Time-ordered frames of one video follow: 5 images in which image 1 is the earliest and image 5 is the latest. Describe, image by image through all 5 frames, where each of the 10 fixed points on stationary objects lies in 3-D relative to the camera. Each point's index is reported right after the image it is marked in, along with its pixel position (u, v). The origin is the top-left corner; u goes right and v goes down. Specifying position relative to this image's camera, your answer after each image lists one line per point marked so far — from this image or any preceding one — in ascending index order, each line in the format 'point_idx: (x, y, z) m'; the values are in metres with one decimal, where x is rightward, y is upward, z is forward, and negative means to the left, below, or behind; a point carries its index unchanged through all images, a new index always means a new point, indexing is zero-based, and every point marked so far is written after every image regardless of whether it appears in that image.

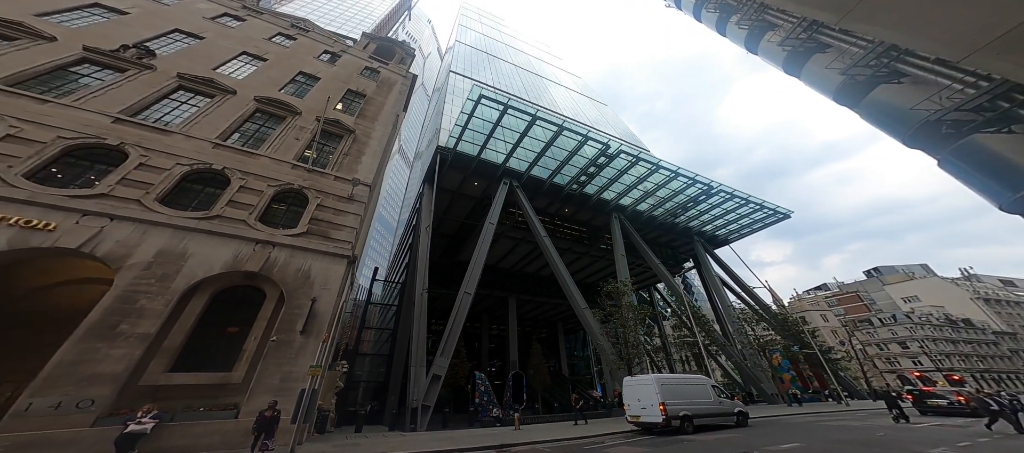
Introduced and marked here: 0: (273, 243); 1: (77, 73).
0: (-8.9, -0.7, +12.3) m
1: (-19.6, +7.0, +13.8) m
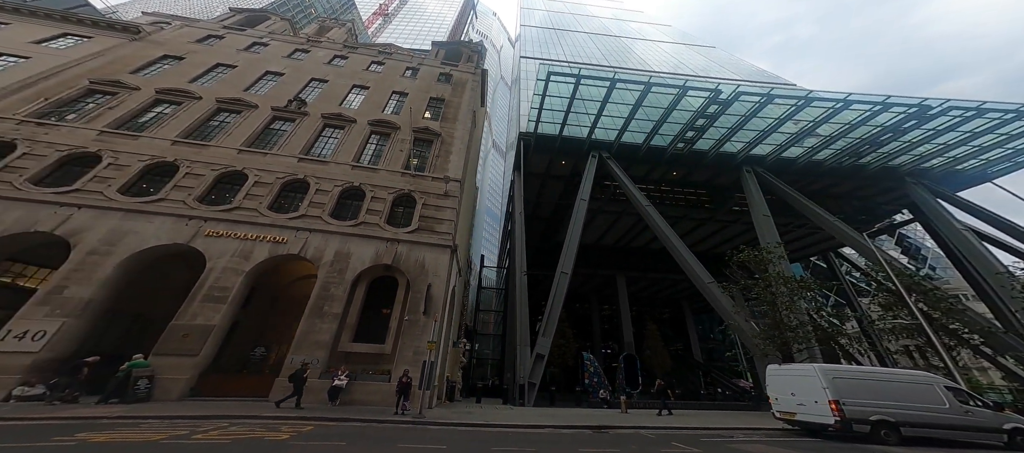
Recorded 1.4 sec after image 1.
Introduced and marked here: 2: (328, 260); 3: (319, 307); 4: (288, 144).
0: (-5.1, -0.6, +14.3) m
1: (-15.5, +6.0, +19.1) m
2: (-7.7, -1.4, +13.0) m
3: (-7.3, -3.2, +11.9) m
4: (-13.6, +4.8, +17.8) m
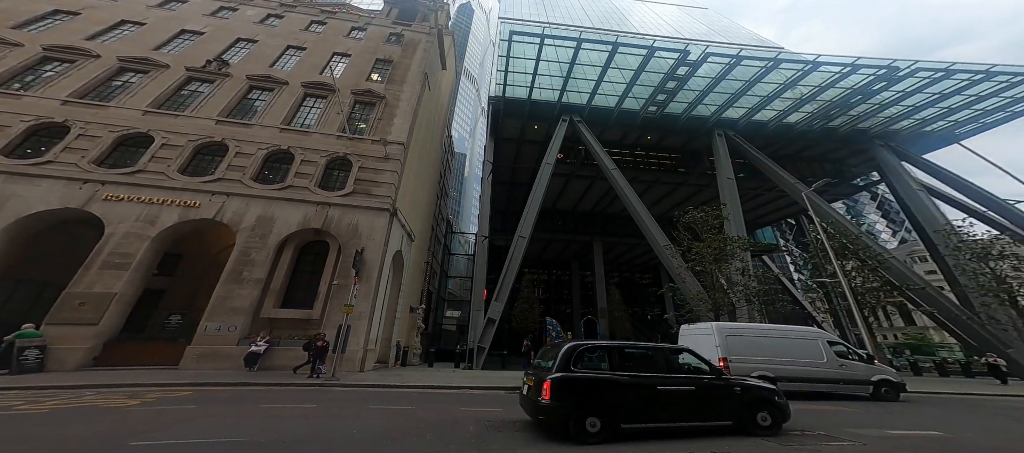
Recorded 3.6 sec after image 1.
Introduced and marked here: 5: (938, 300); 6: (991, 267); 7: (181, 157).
0: (-8.4, +1.0, +13.8) m
1: (-19.0, +7.9, +17.7) m
2: (-11.0, +0.1, +12.5) m
3: (-10.6, -1.8, +11.6) m
4: (-17.1, +6.6, +16.5) m
5: (+25.8, -4.5, +18.5) m
6: (+23.5, -2.0, +14.8) m
7: (-15.6, +3.3, +14.0) m
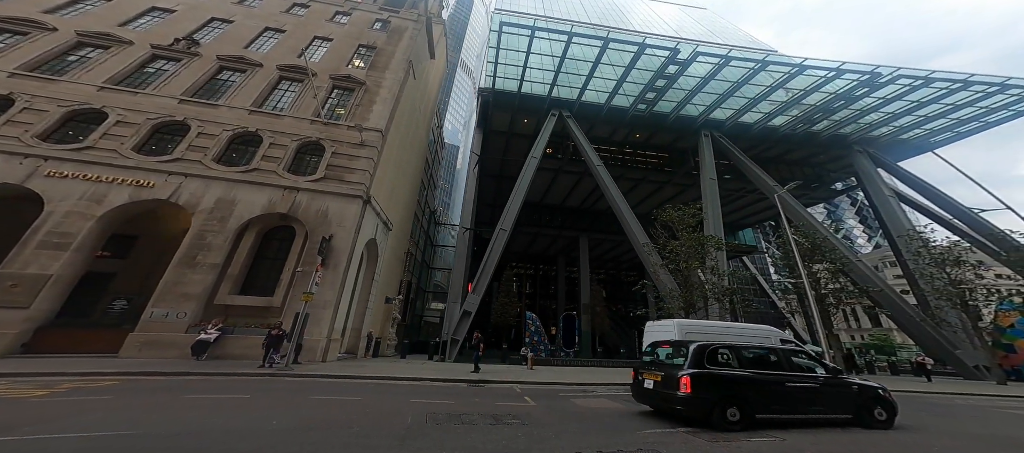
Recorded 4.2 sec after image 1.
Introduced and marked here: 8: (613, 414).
0: (-9.6, +1.6, +13.4) m
1: (-20.1, +8.9, +16.9) m
2: (-12.2, +0.7, +12.1) m
3: (-11.8, -1.2, +11.2) m
4: (-18.1, +7.5, +15.8) m
5: (+24.2, -4.9, +19.0) m
6: (+22.2, -2.3, +15.3) m
7: (-16.7, +4.1, +13.4) m
8: (+2.5, -4.7, +7.6) m
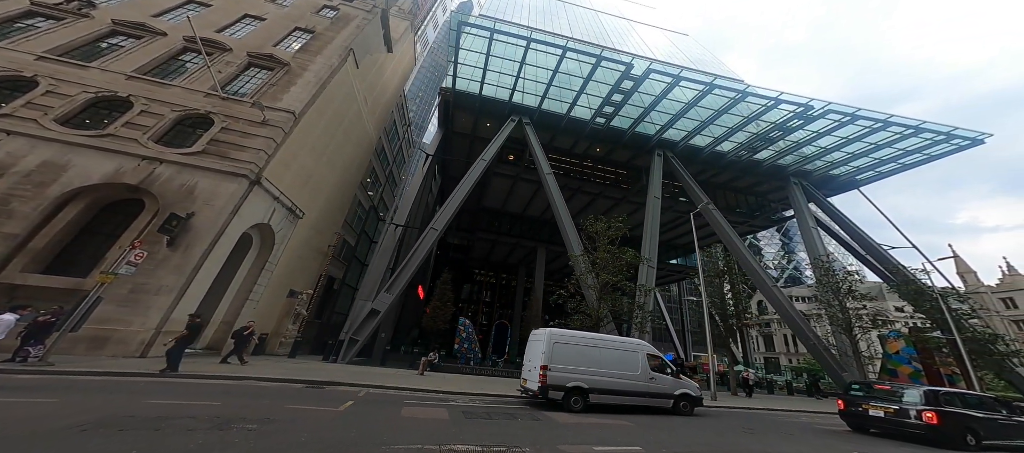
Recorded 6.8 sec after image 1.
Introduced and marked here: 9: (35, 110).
0: (-14.0, +2.5, +11.9) m
1: (-24.1, +10.4, +15.0) m
2: (-16.5, +1.9, +10.4) m
3: (-16.2, 0.0, +9.5) m
4: (-22.2, +8.9, +14.0) m
5: (+19.0, -6.5, +19.3) m
6: (+17.3, -3.6, +15.5) m
7: (-20.8, +5.5, +11.6) m
8: (-1.9, -4.4, +6.7) m
9: (-18.2, +4.5, +11.7) m
